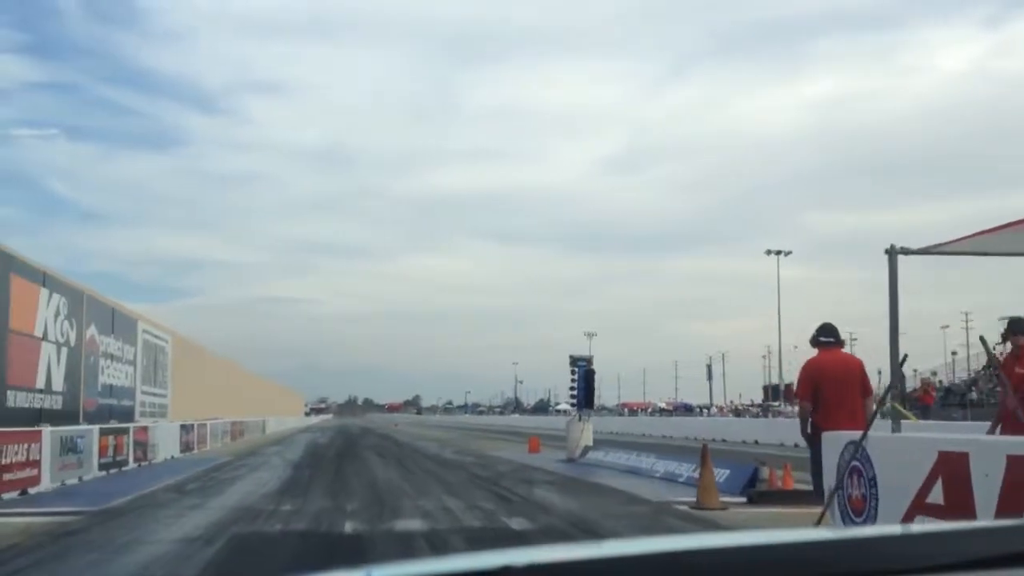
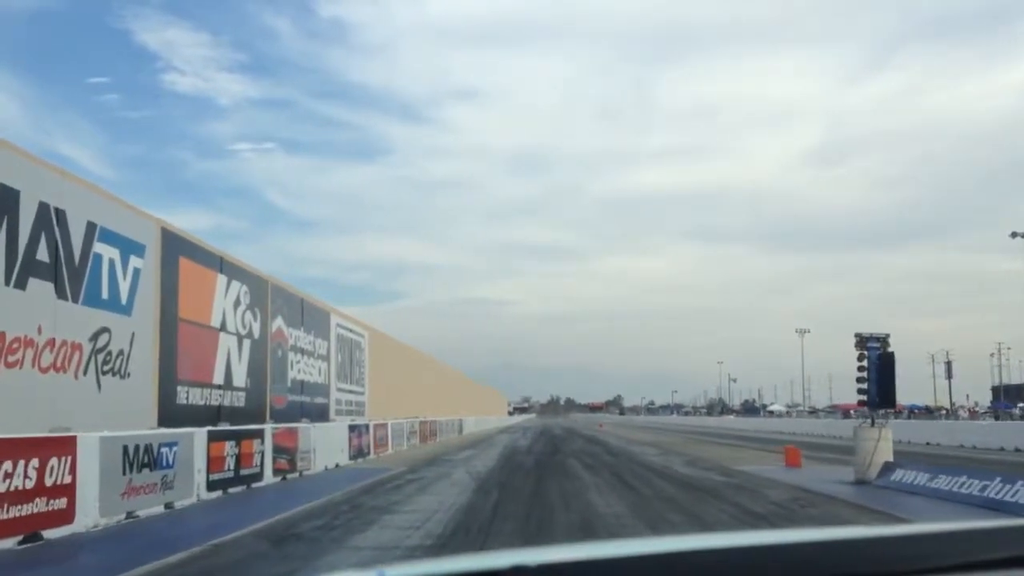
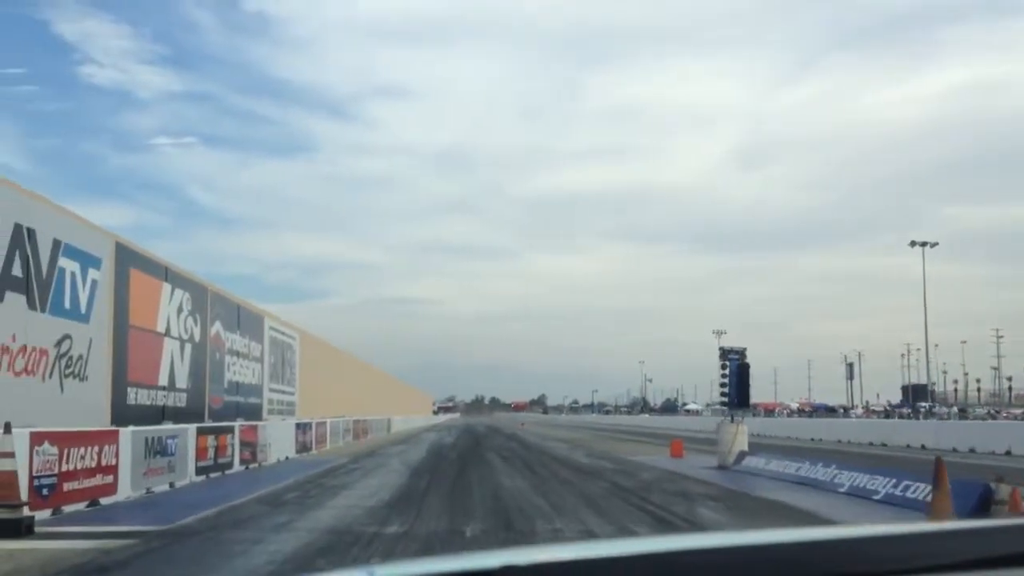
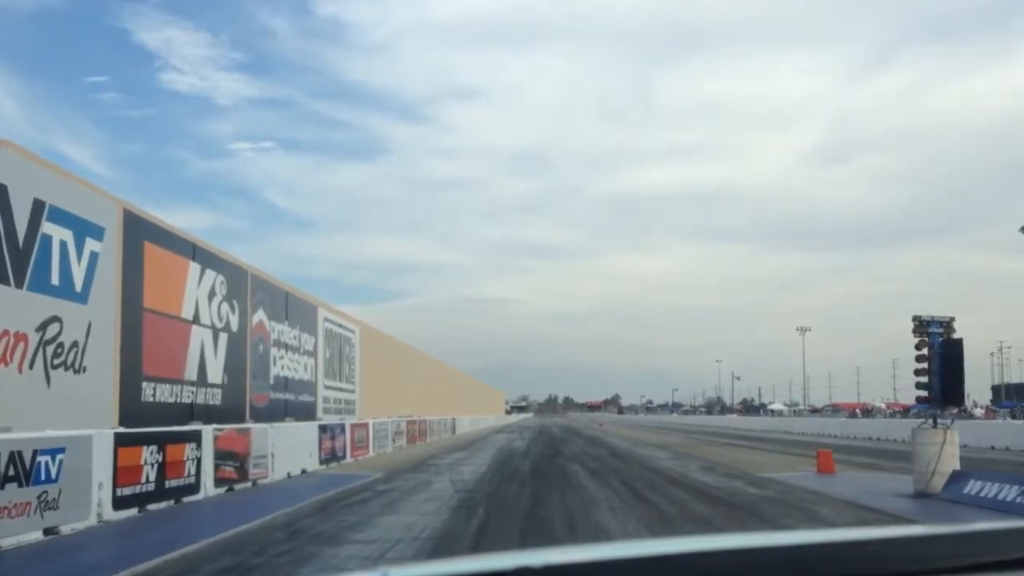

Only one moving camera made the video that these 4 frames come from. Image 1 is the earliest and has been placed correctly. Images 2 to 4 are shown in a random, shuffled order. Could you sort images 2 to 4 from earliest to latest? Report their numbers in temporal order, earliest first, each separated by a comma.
3, 2, 4
